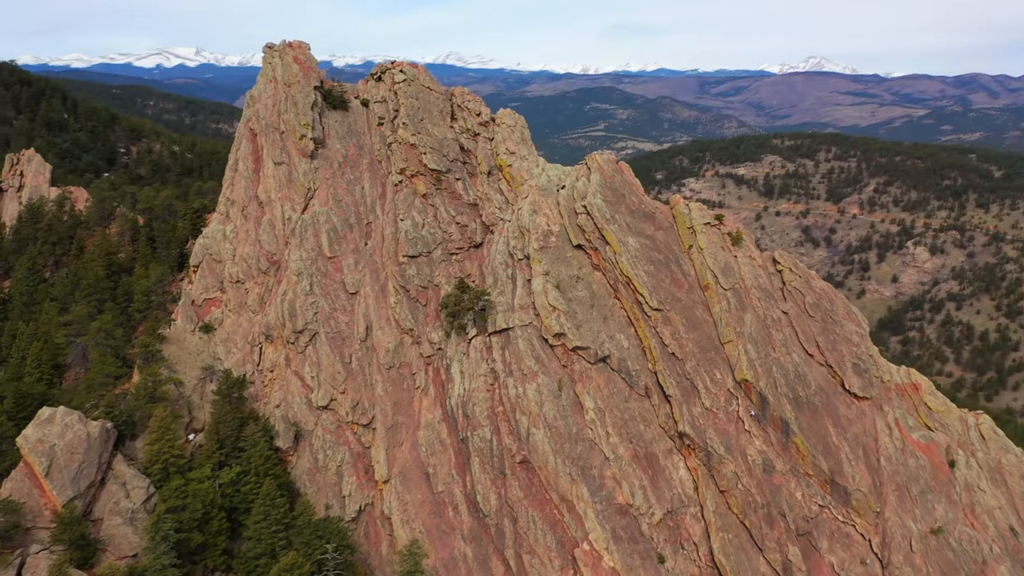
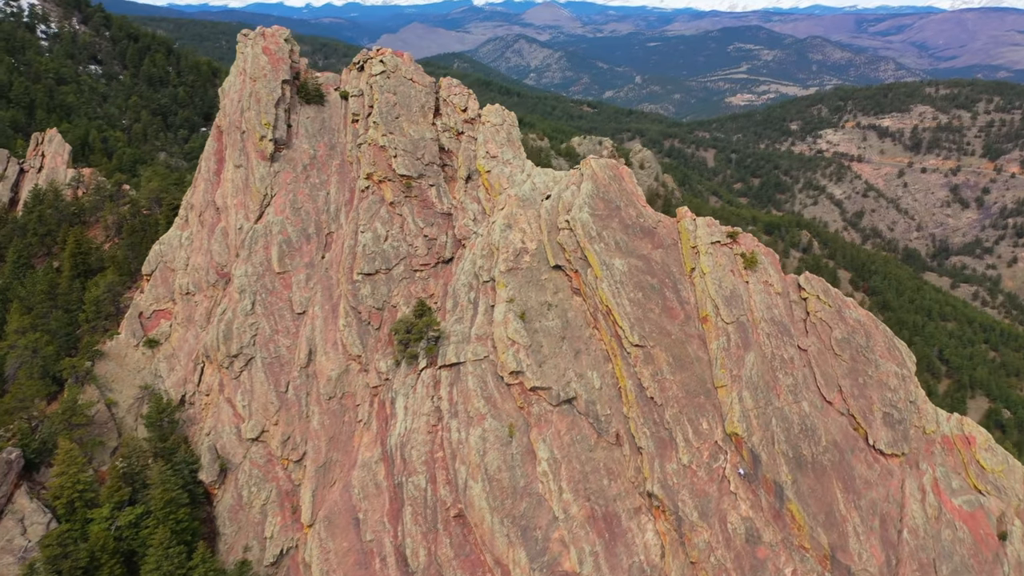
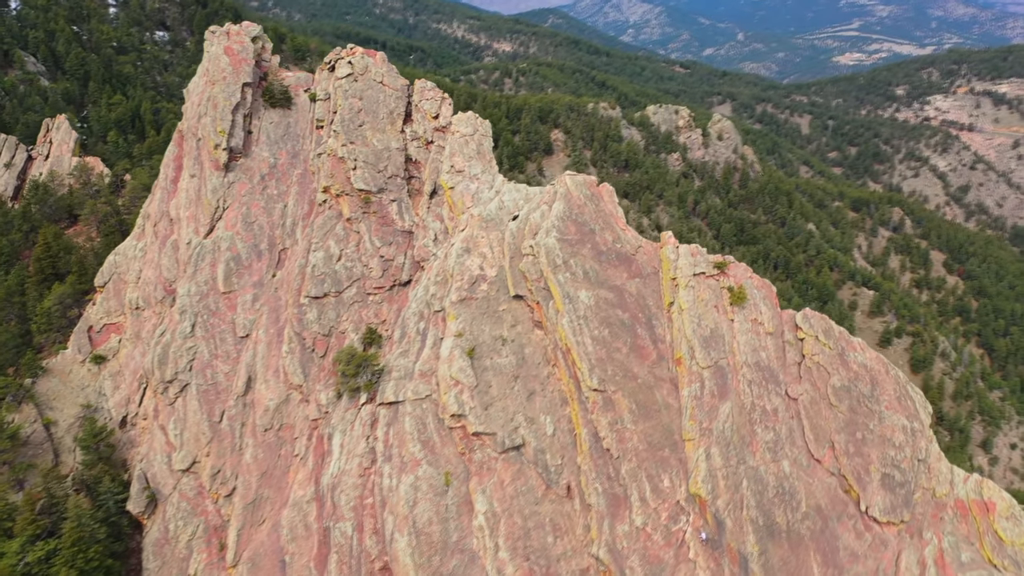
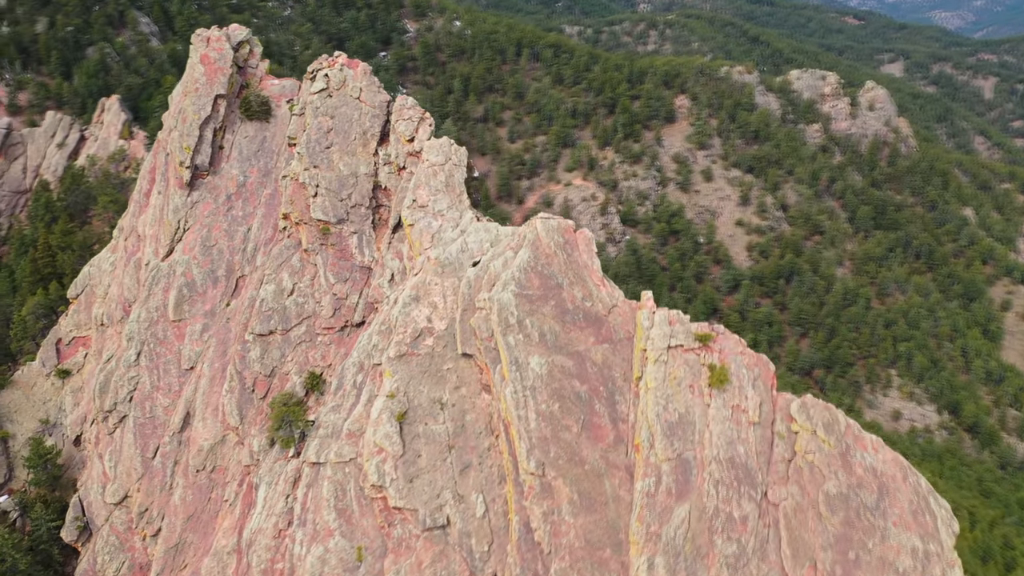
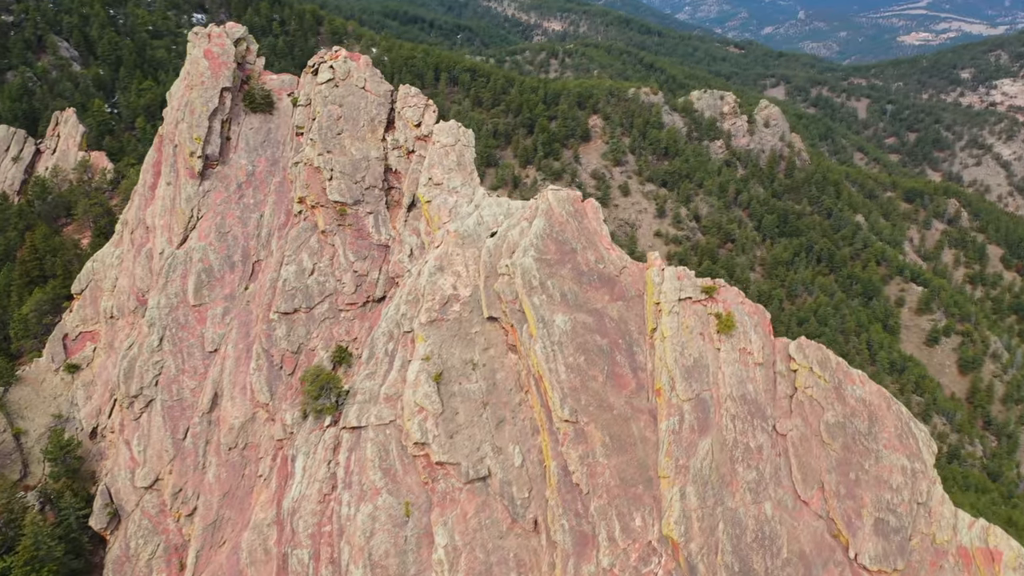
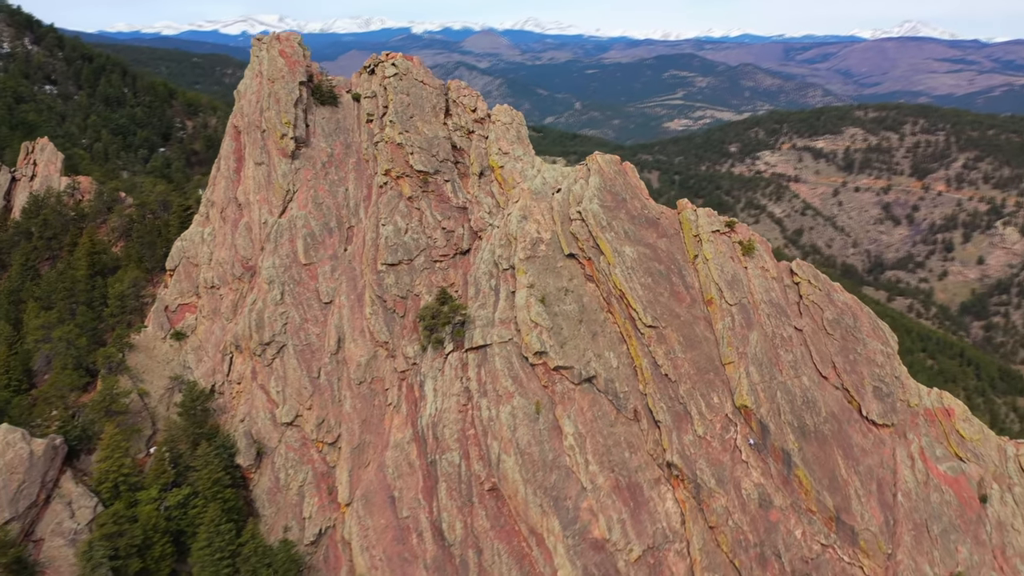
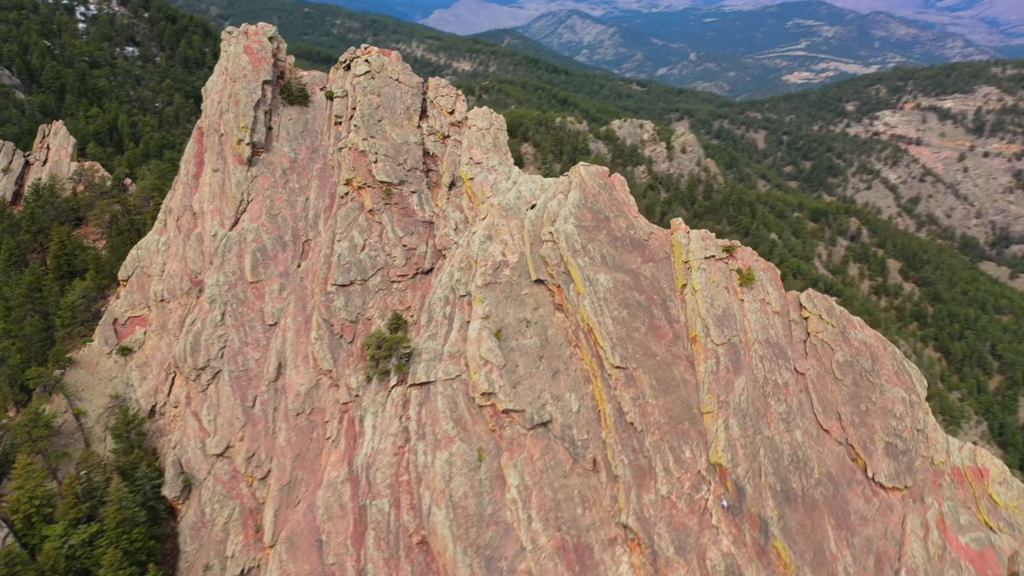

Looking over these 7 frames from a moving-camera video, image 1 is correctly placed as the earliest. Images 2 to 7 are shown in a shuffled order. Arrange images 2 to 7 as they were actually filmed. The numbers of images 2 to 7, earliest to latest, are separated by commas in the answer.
6, 2, 7, 3, 5, 4
